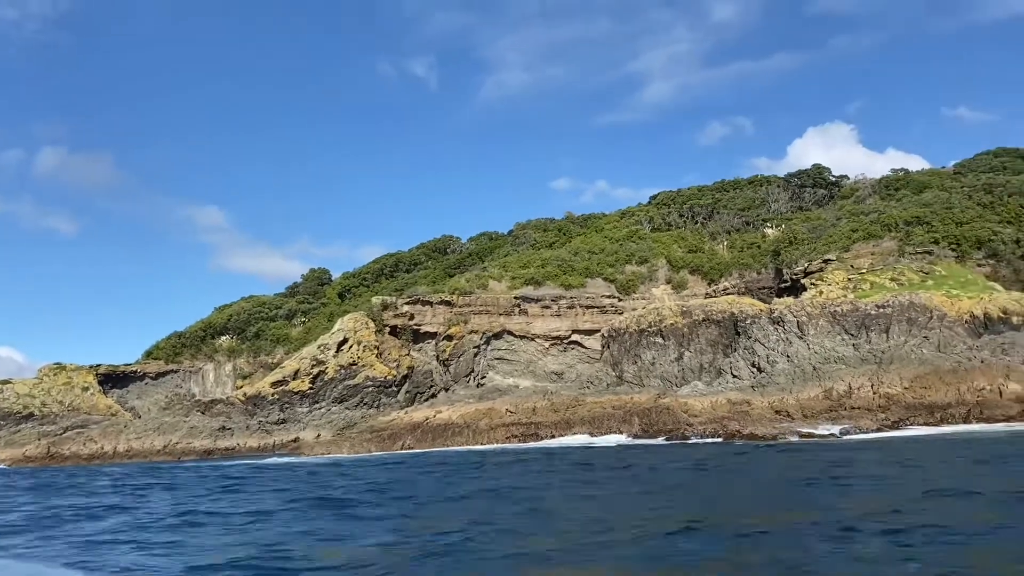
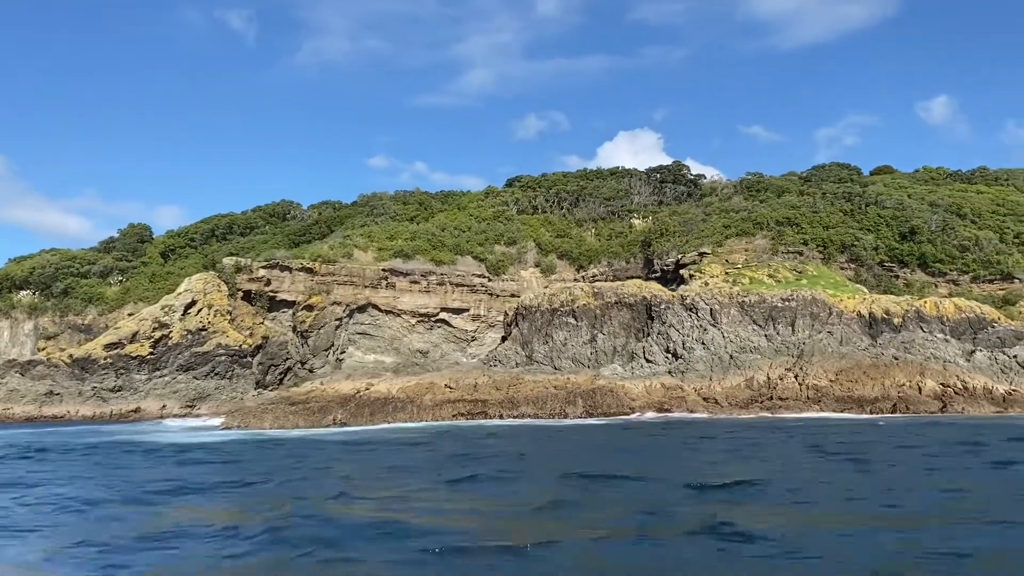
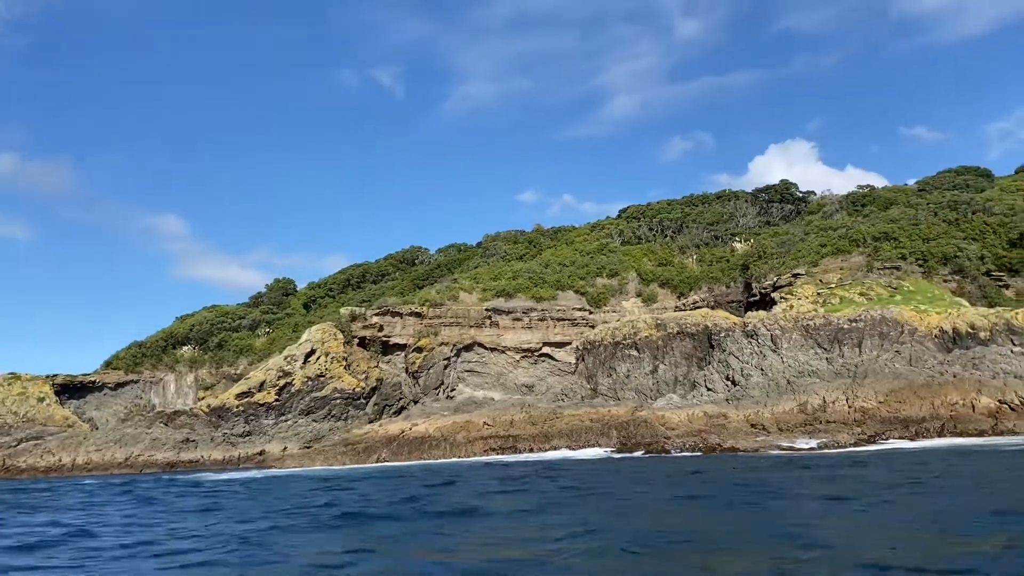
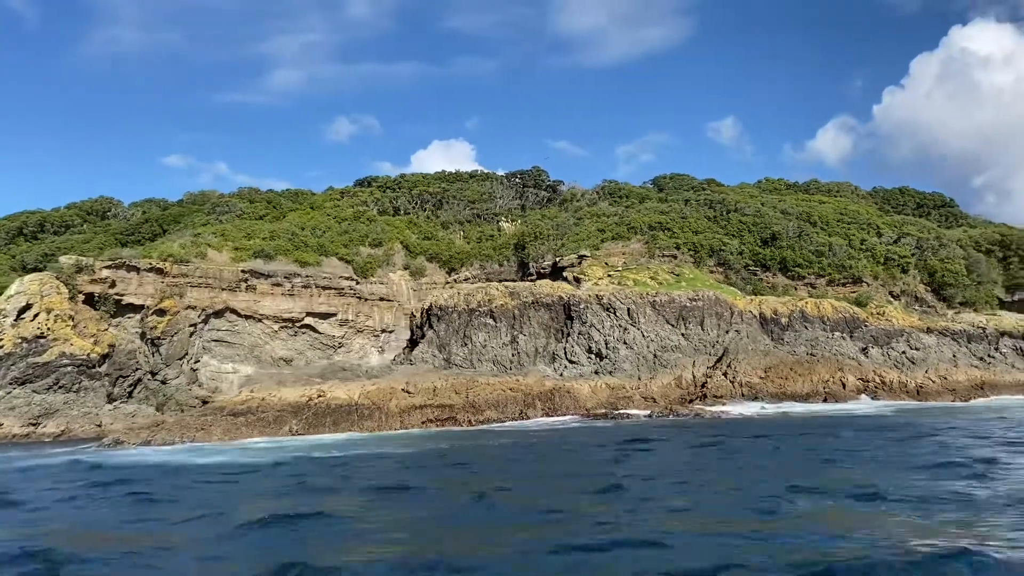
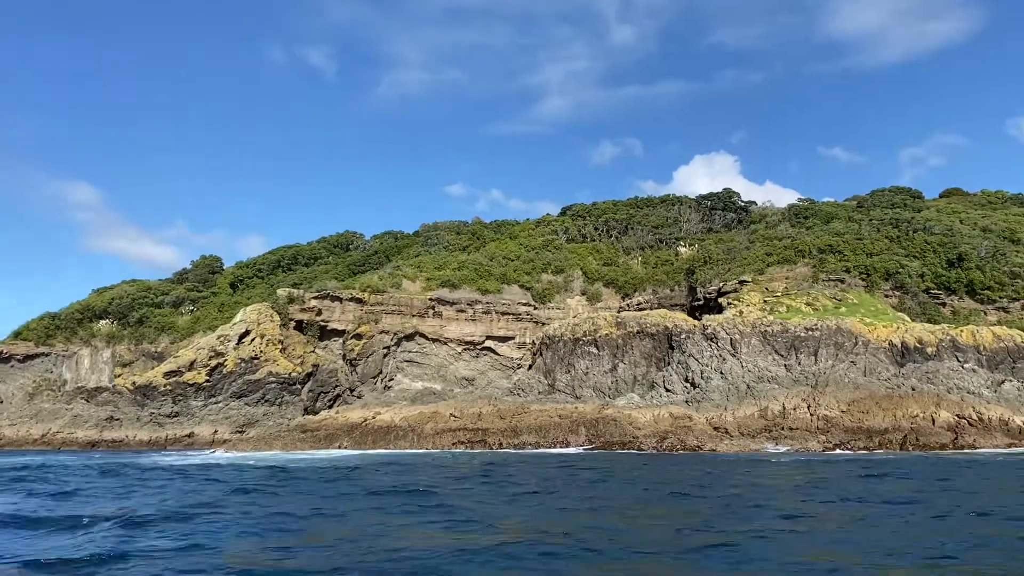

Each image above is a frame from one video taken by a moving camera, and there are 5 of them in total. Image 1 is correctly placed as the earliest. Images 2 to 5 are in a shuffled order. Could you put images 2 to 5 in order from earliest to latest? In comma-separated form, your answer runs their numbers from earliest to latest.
3, 5, 2, 4
